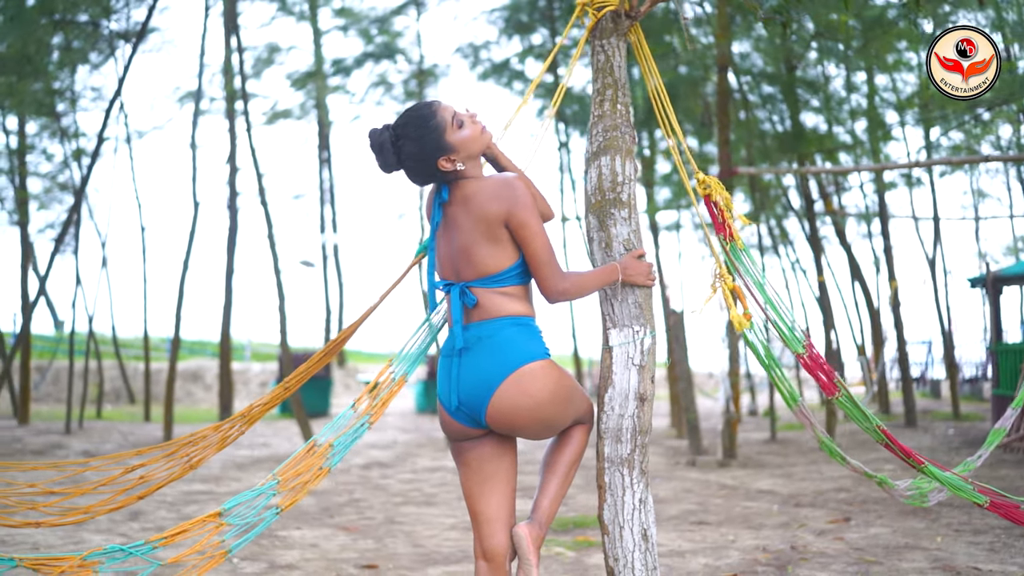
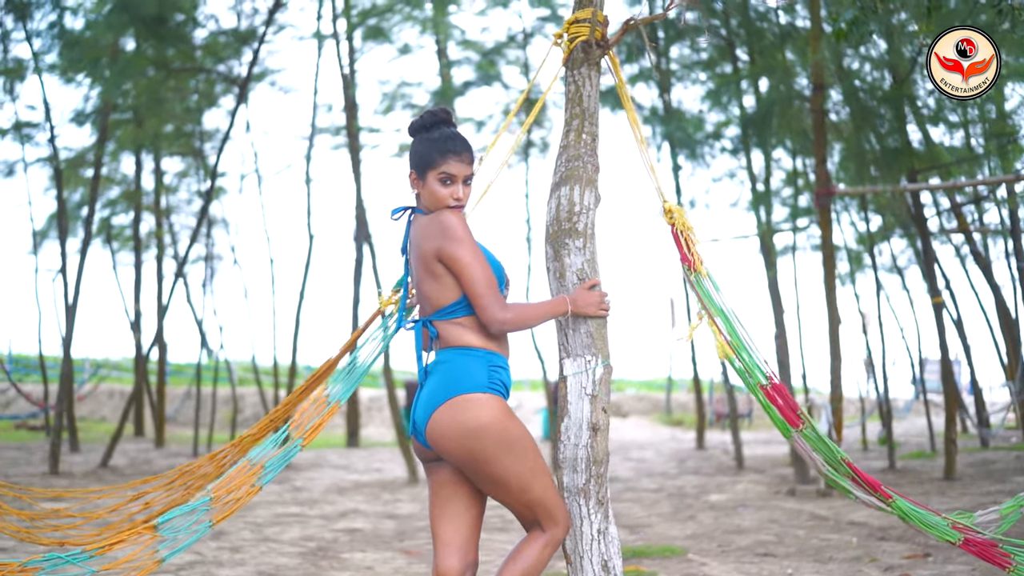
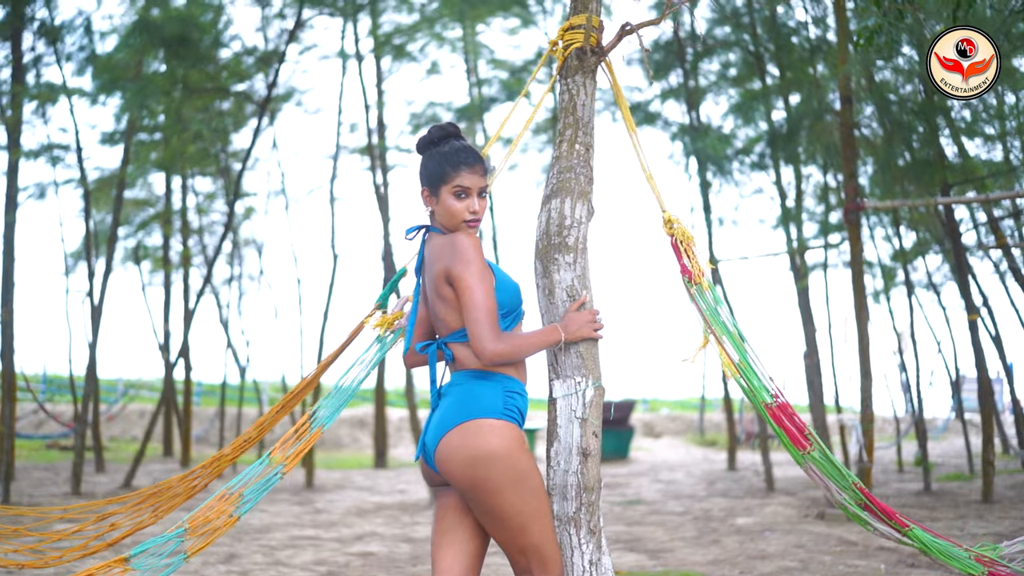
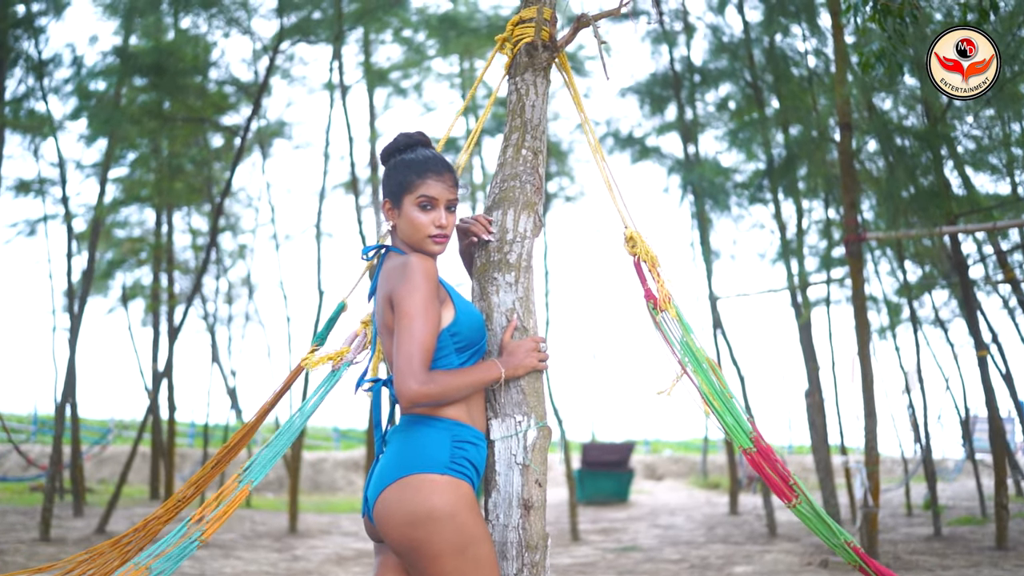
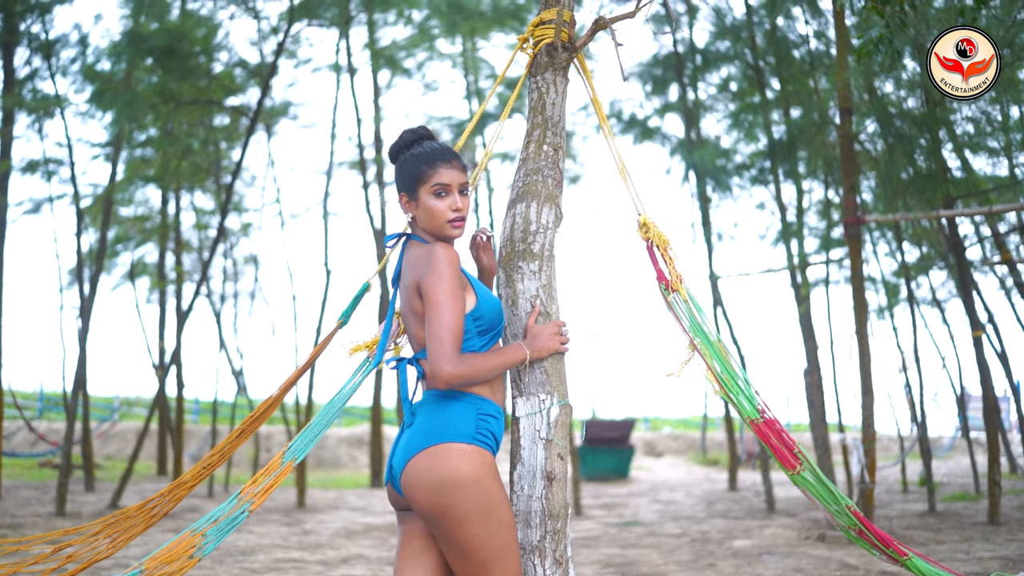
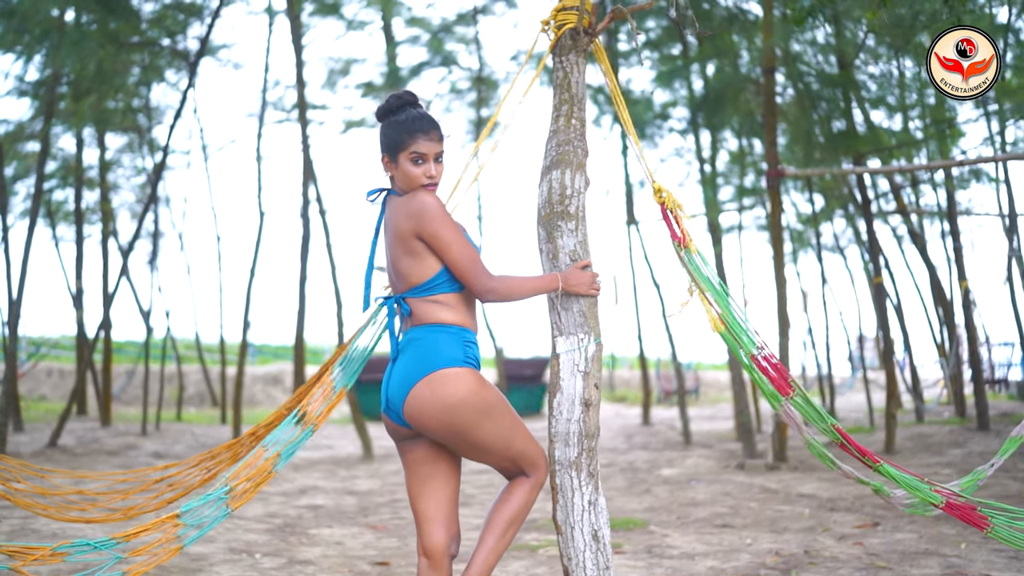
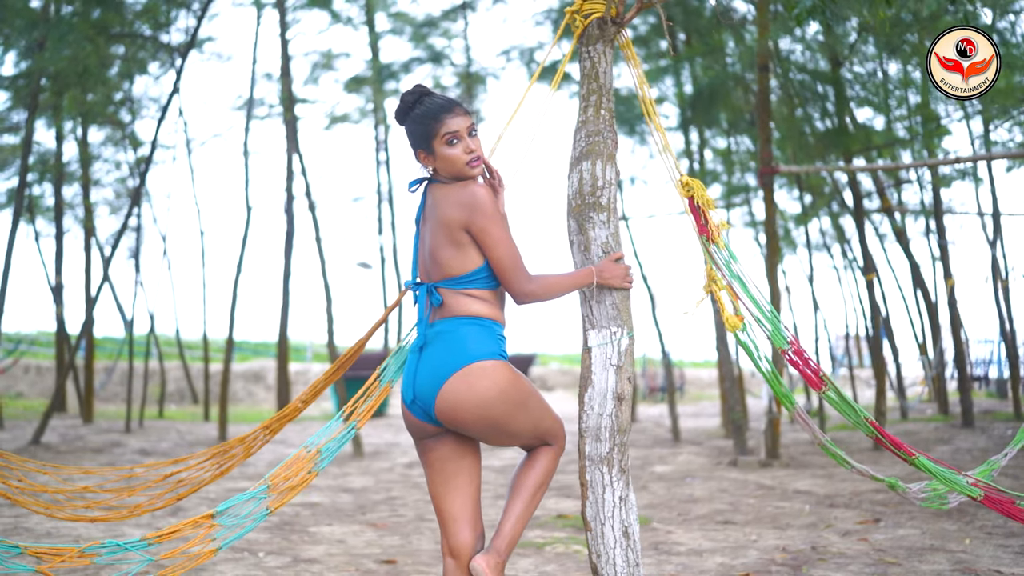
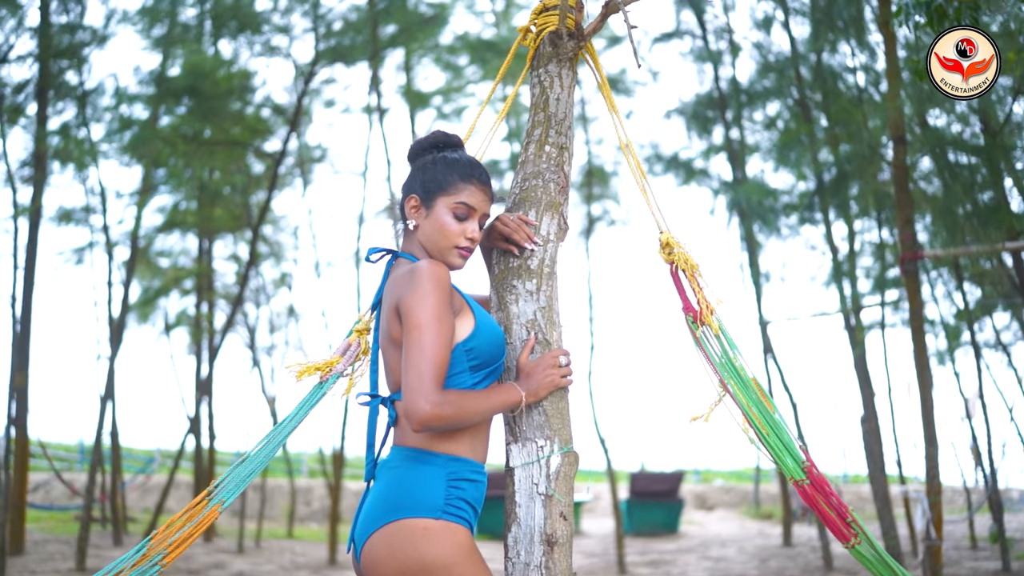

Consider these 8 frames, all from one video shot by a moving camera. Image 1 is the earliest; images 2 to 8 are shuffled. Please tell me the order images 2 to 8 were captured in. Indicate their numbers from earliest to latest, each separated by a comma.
7, 6, 2, 3, 5, 4, 8
